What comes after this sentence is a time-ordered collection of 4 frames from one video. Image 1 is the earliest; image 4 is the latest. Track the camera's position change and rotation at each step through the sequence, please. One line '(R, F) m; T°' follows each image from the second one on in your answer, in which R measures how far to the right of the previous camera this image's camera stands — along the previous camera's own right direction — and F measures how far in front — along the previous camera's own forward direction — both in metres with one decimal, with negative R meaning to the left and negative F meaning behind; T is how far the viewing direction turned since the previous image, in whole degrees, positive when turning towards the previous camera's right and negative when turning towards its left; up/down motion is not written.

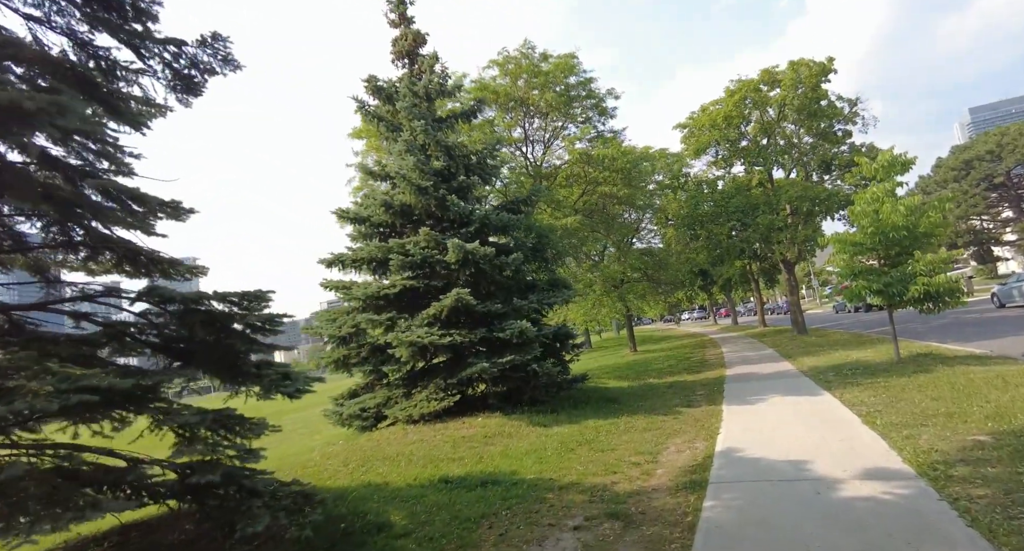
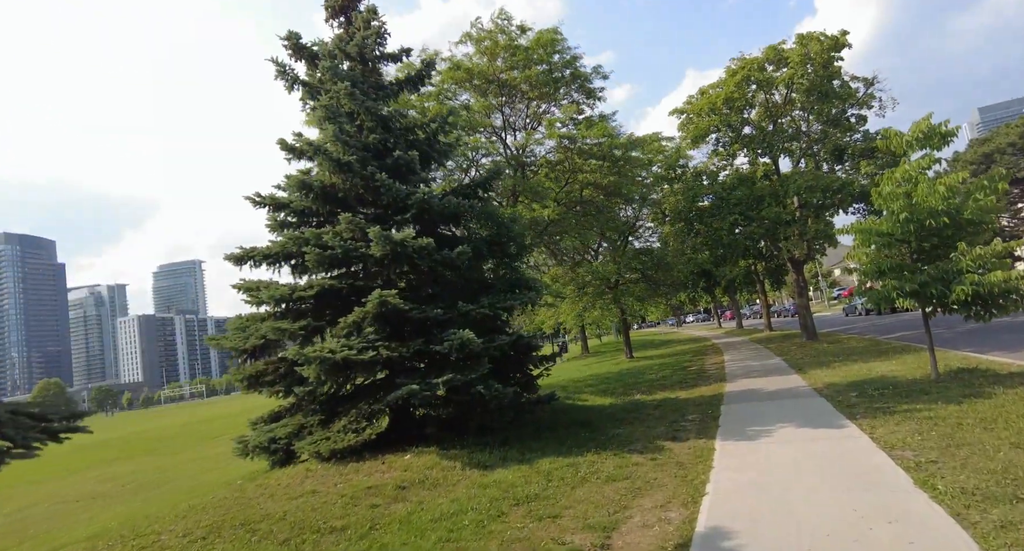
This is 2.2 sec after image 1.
(+0.9, +2.0) m; -1°
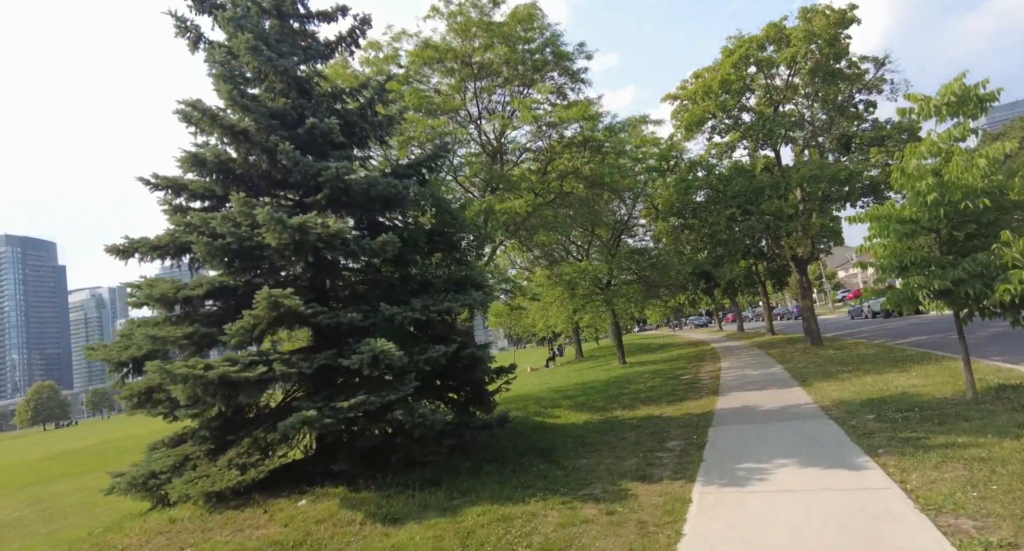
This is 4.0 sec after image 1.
(+0.8, +1.6) m; 0°
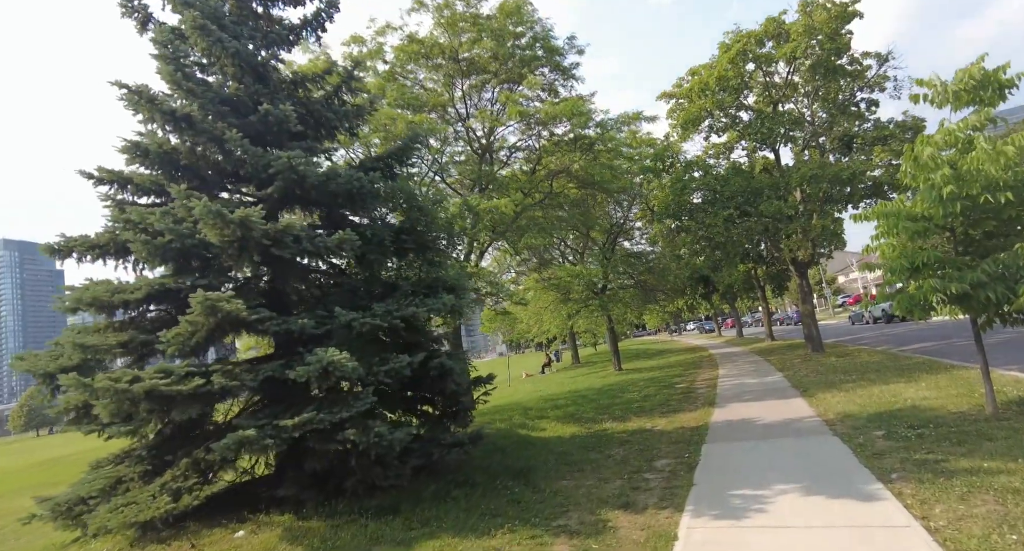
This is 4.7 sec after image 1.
(+0.3, +0.7) m; 0°
